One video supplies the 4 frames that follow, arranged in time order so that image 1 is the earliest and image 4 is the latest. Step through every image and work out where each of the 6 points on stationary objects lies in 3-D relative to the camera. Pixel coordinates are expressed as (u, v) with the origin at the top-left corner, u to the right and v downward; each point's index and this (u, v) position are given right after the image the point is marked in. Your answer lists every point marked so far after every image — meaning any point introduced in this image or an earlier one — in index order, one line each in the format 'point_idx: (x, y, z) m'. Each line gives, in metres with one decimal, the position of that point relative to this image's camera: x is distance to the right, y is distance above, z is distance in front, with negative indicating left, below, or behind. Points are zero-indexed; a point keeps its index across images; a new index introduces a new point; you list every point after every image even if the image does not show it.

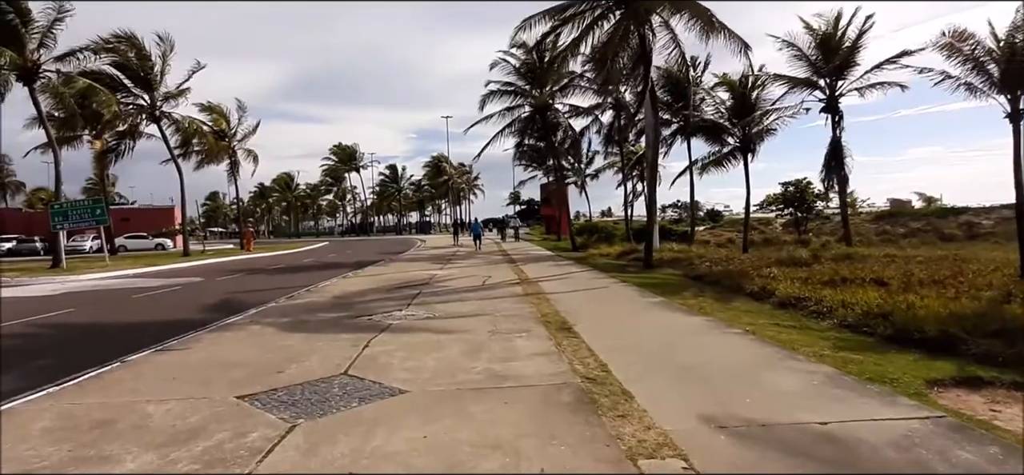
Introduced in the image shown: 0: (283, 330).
0: (-3.7, -1.5, +9.4) m
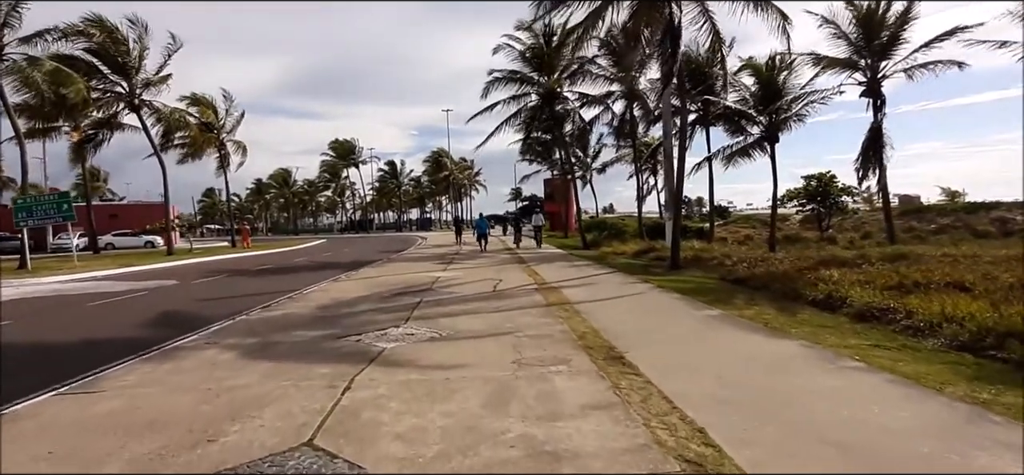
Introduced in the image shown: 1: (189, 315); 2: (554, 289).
0: (-3.3, -1.5, +7.2) m
1: (-6.3, -1.5, +11.3) m
2: (+0.9, -1.2, +12.7) m
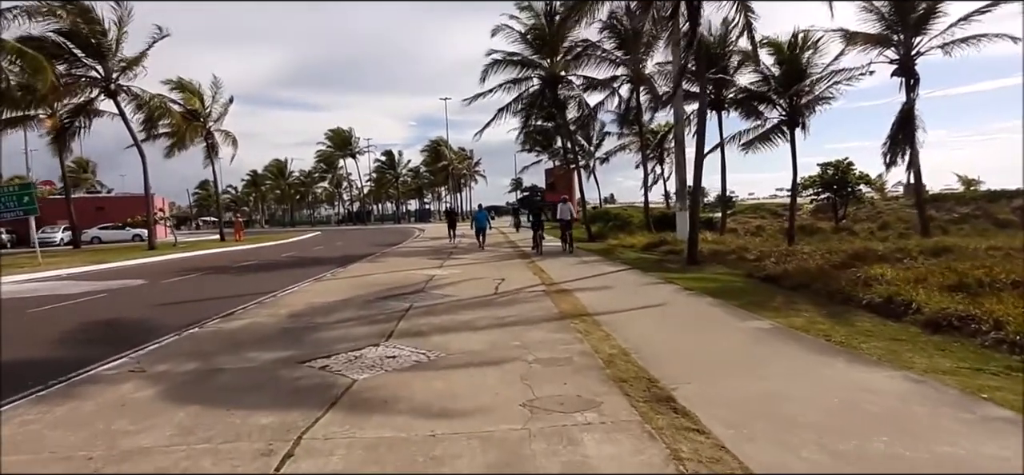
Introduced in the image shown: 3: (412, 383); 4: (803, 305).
0: (-3.2, -1.5, +5.5) m
1: (-6.3, -1.5, +9.7) m
2: (+1.0, -1.0, +11.0) m
3: (-1.0, -1.4, +5.6) m
4: (+5.2, -1.2, +10.3) m
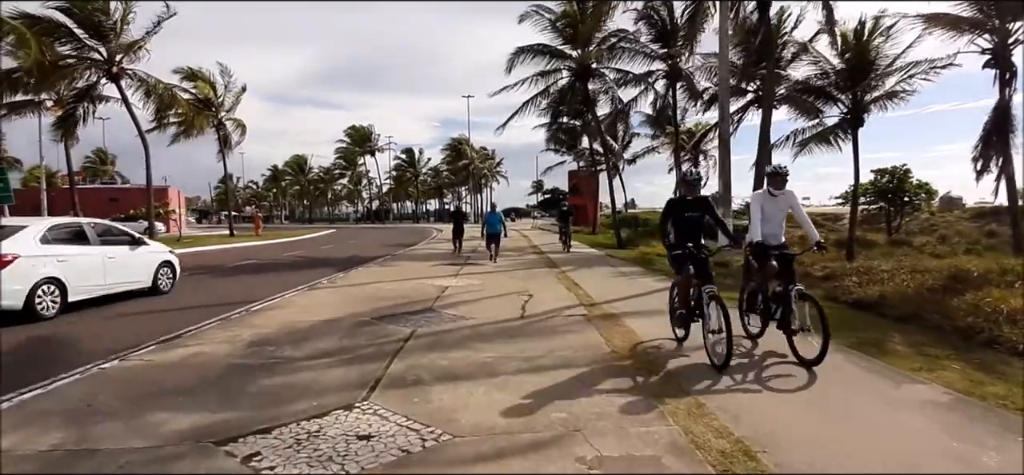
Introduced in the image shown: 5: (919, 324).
0: (-3.0, -1.5, +3.1) m
1: (-5.8, -1.4, +7.4) m
2: (+1.5, -1.2, +8.5) m
3: (-0.7, -1.5, +3.1) m
4: (+5.6, -1.5, +7.7) m
5: (+6.8, -1.4, +9.7) m
